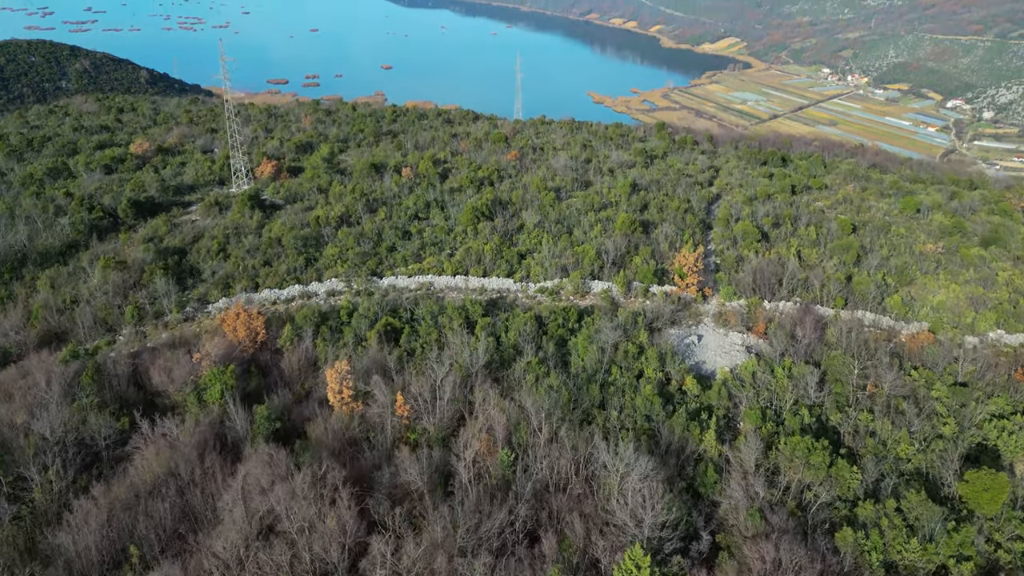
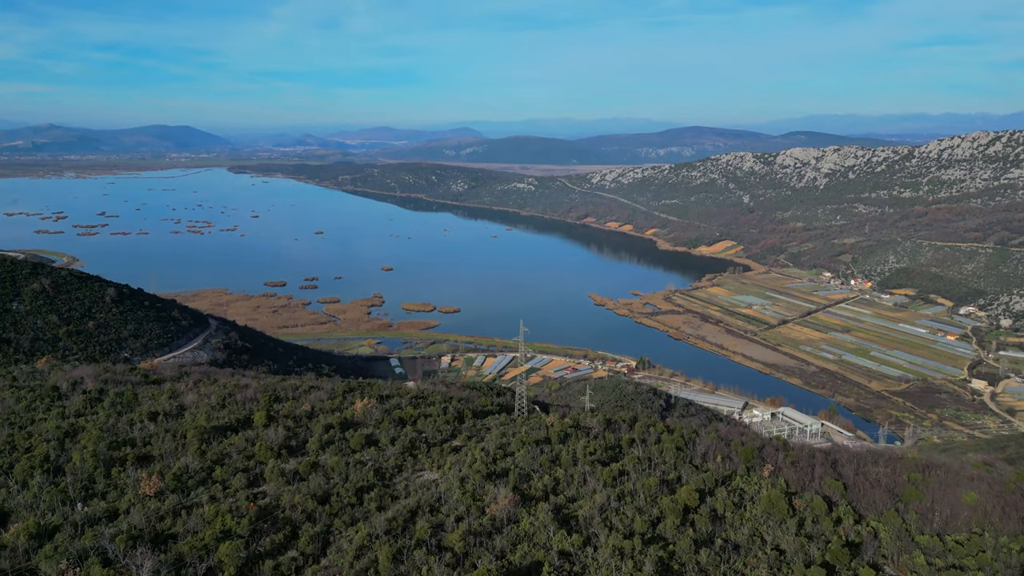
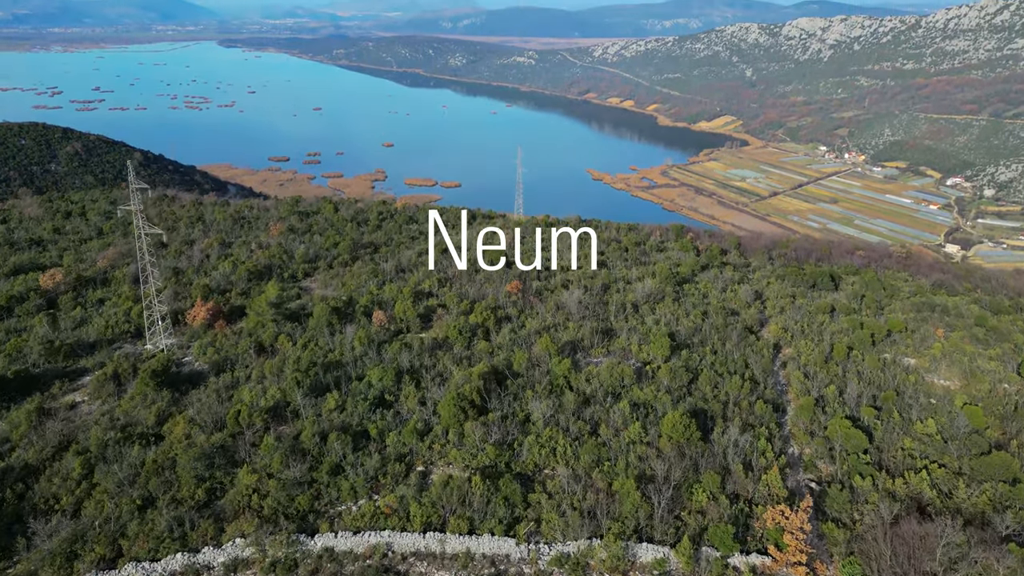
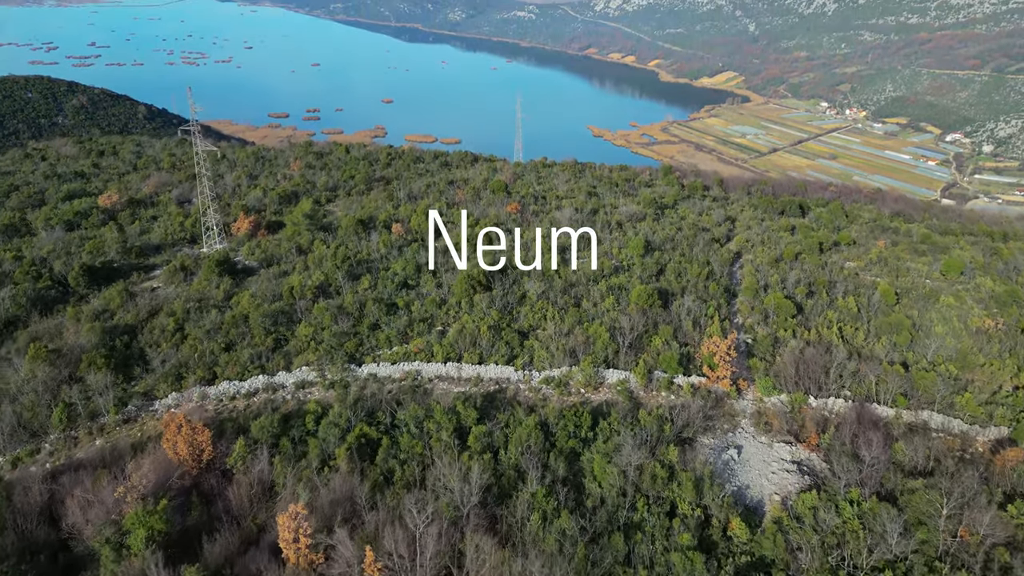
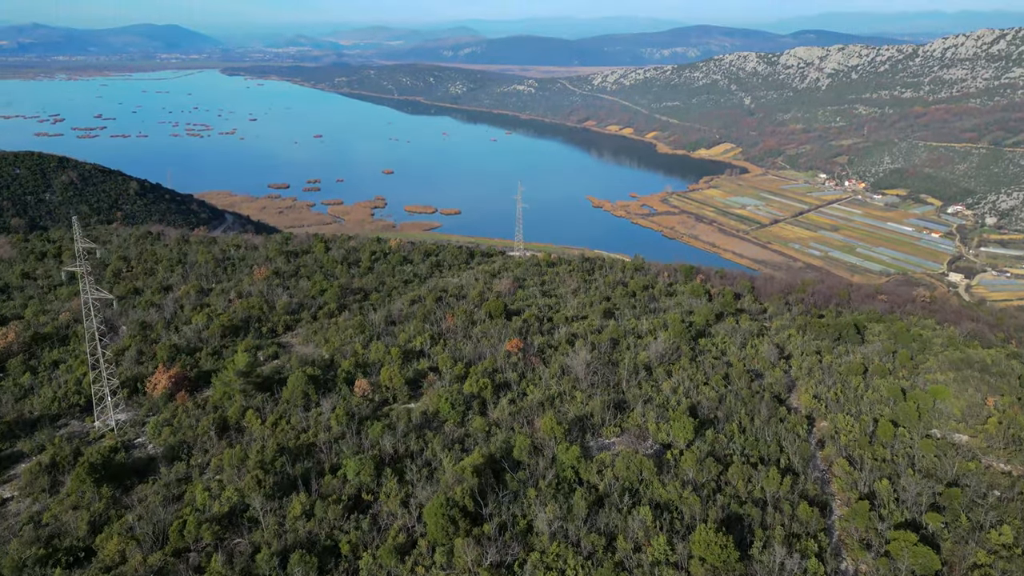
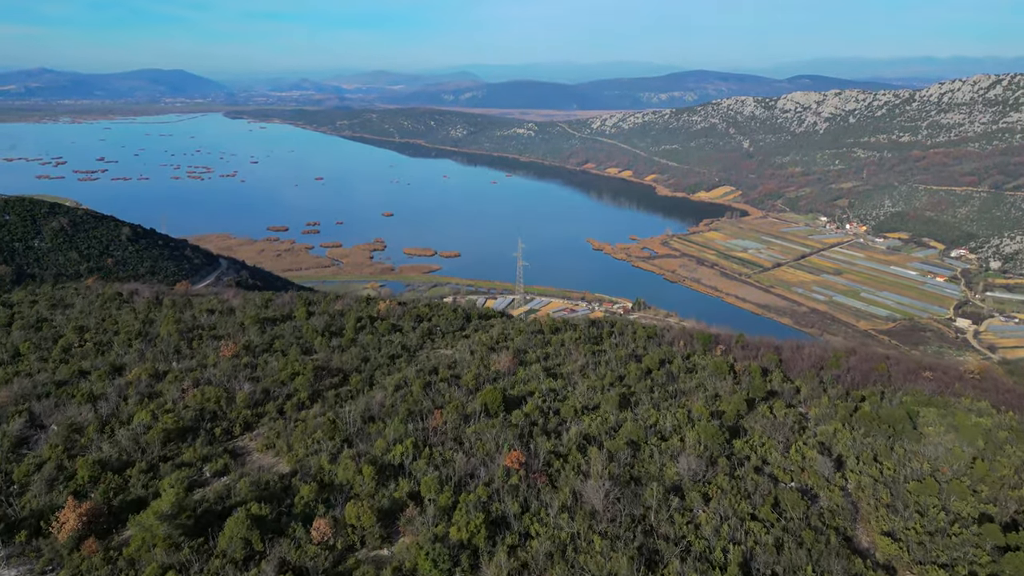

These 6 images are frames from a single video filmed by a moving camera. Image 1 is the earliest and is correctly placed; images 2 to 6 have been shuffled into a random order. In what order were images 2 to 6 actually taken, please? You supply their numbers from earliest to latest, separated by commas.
4, 3, 5, 6, 2
